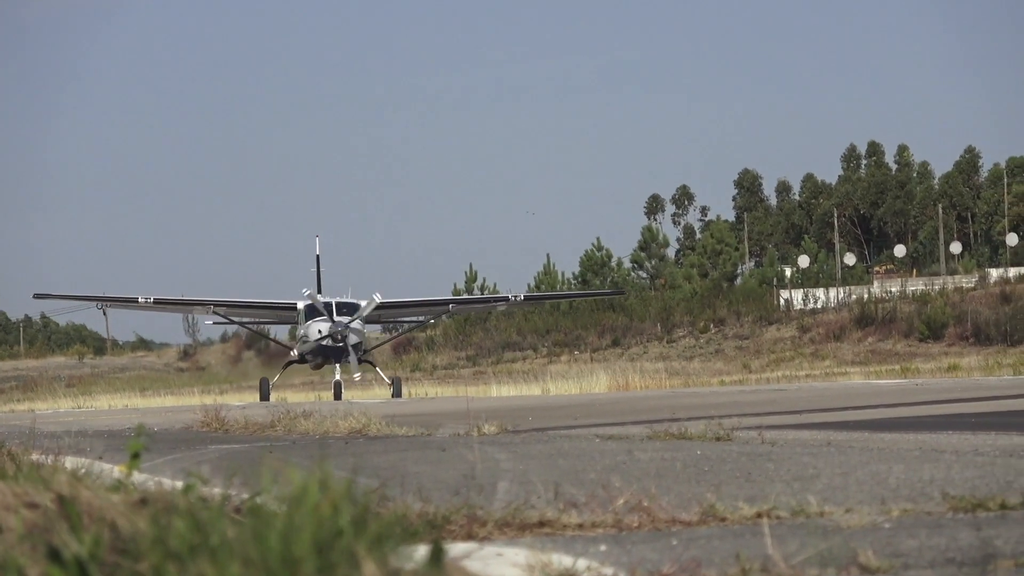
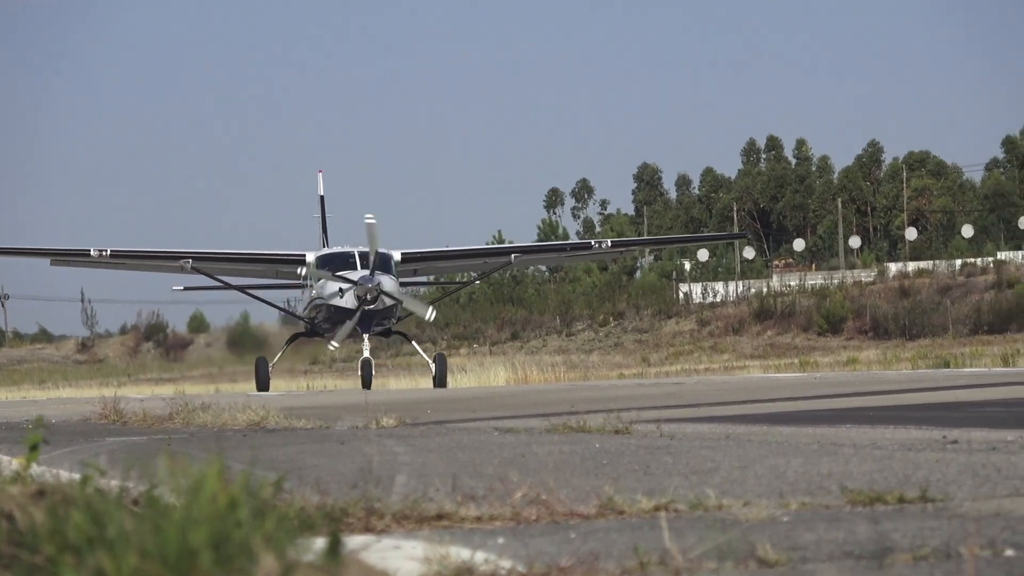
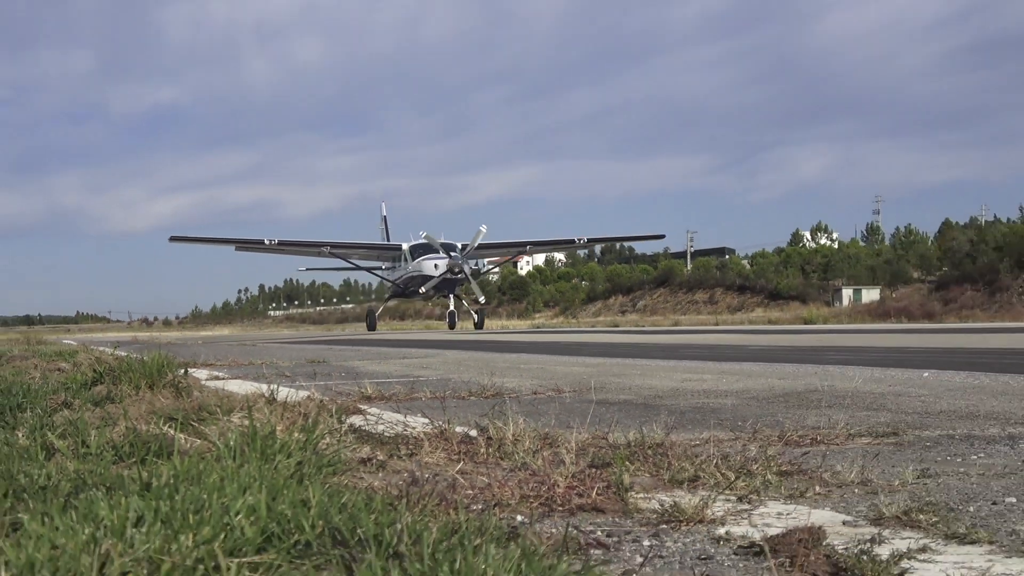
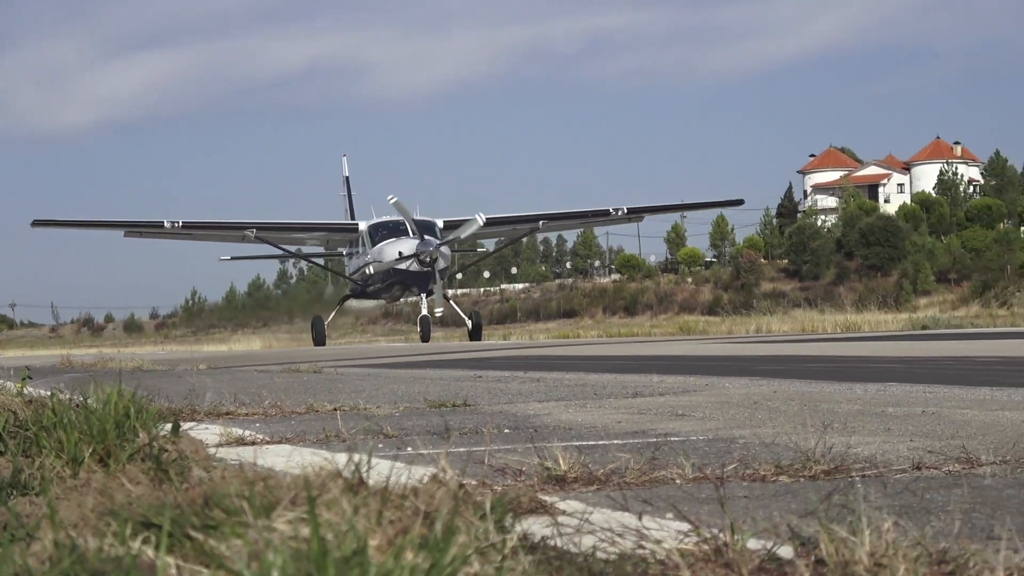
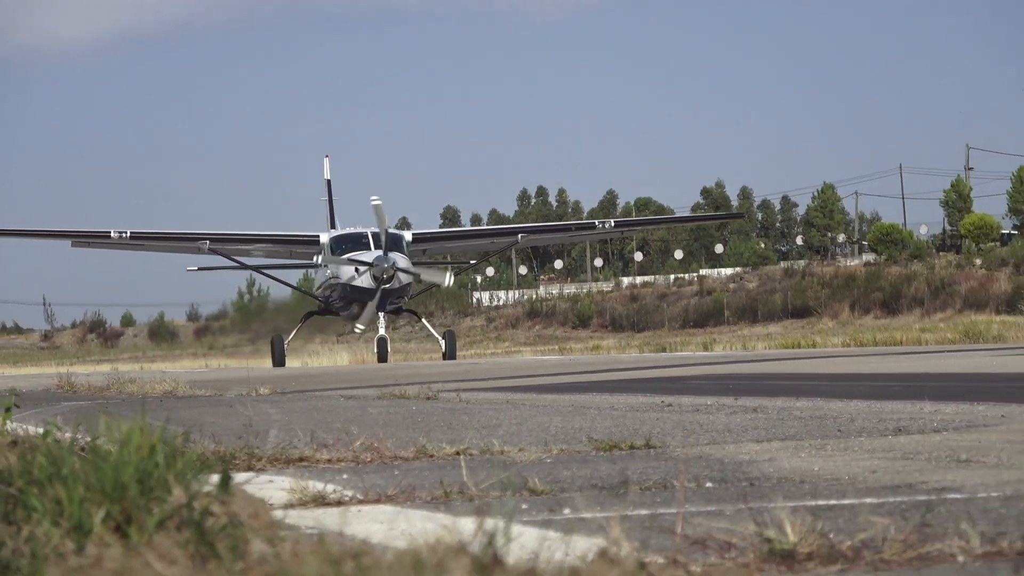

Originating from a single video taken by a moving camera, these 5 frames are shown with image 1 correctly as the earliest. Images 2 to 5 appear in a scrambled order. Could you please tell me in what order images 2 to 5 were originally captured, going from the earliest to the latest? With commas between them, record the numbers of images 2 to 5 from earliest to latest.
2, 5, 4, 3
